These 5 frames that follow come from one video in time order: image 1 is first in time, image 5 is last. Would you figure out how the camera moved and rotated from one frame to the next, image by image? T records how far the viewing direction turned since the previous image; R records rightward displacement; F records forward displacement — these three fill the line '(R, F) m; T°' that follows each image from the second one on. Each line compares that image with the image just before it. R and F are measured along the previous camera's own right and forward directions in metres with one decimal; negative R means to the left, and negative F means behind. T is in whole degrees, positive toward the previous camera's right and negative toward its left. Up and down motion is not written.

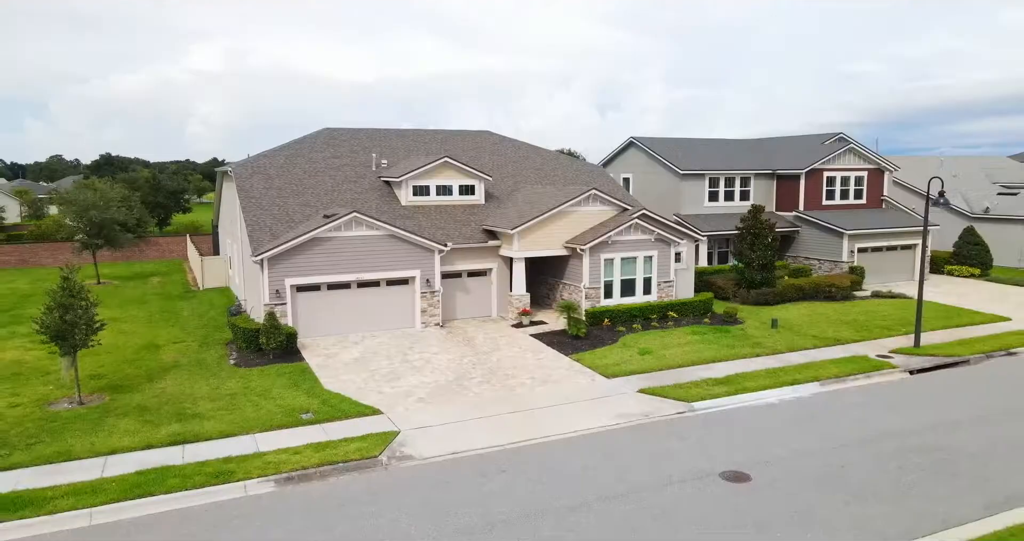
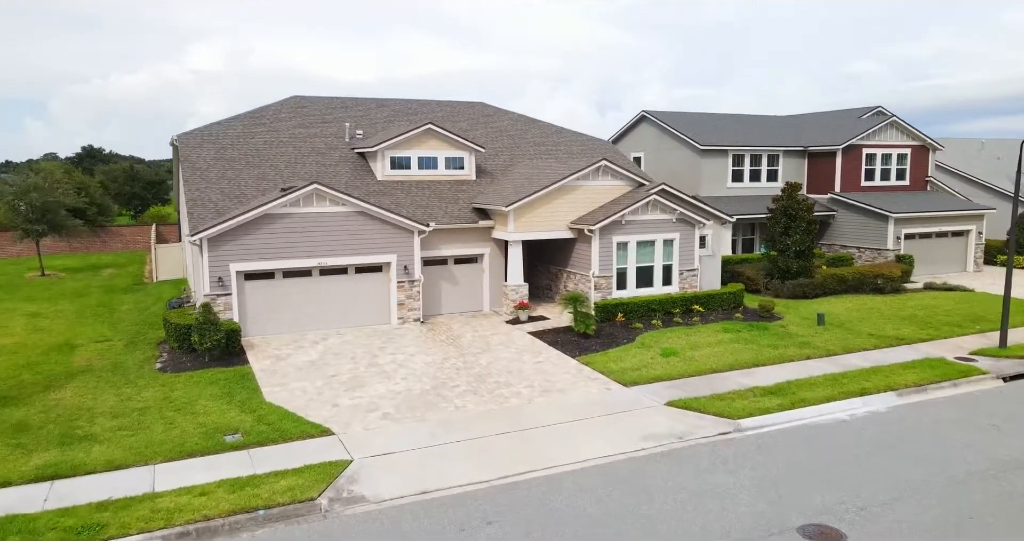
(+0.1, +4.1) m; 0°
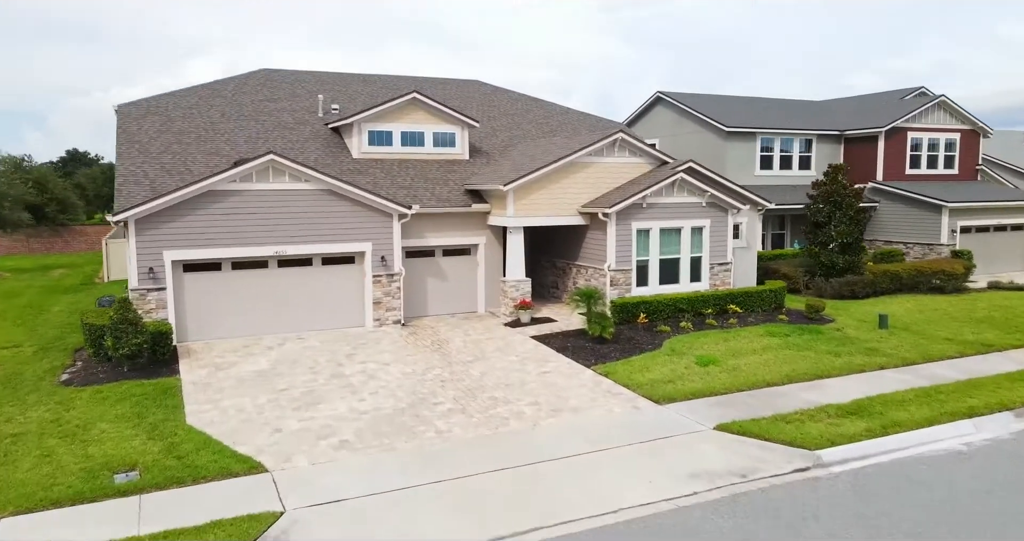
(0.0, +3.6) m; 0°
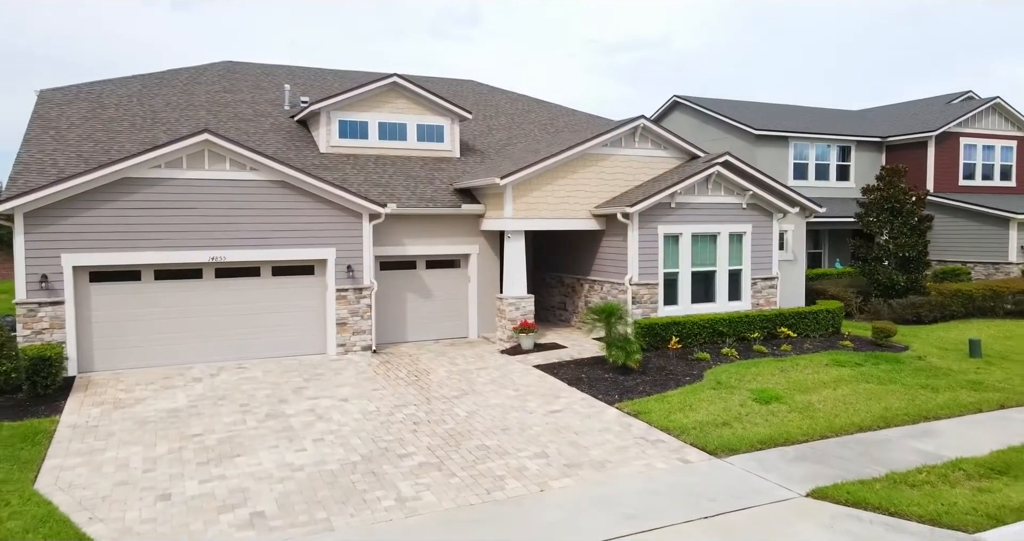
(0.0, +3.4) m; 0°
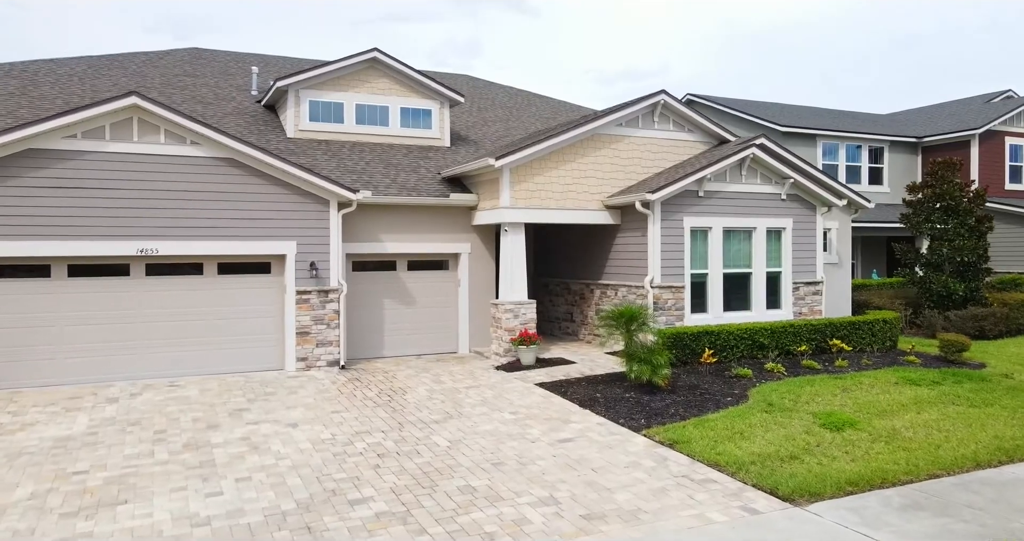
(0.0, +2.4) m; 0°
